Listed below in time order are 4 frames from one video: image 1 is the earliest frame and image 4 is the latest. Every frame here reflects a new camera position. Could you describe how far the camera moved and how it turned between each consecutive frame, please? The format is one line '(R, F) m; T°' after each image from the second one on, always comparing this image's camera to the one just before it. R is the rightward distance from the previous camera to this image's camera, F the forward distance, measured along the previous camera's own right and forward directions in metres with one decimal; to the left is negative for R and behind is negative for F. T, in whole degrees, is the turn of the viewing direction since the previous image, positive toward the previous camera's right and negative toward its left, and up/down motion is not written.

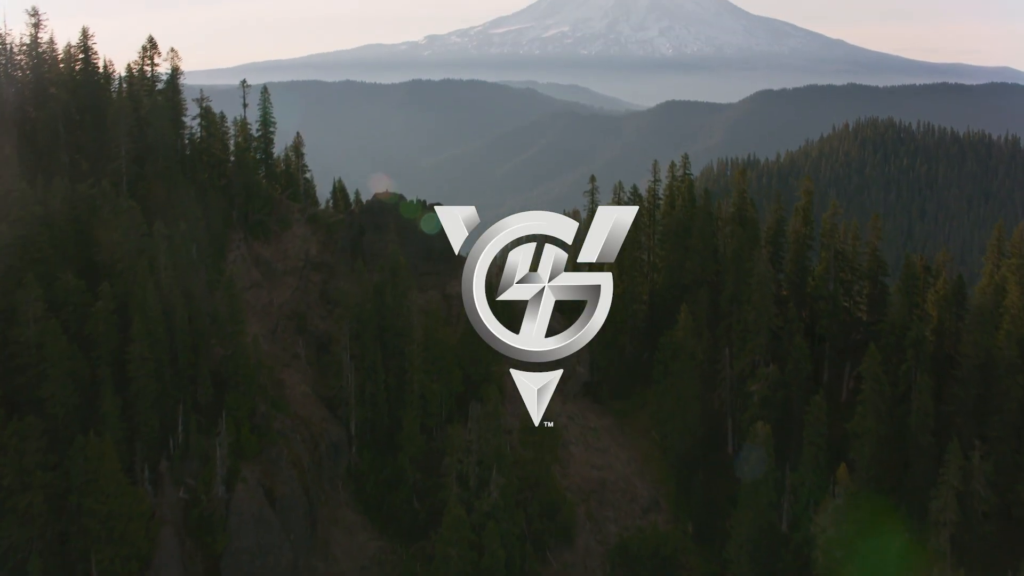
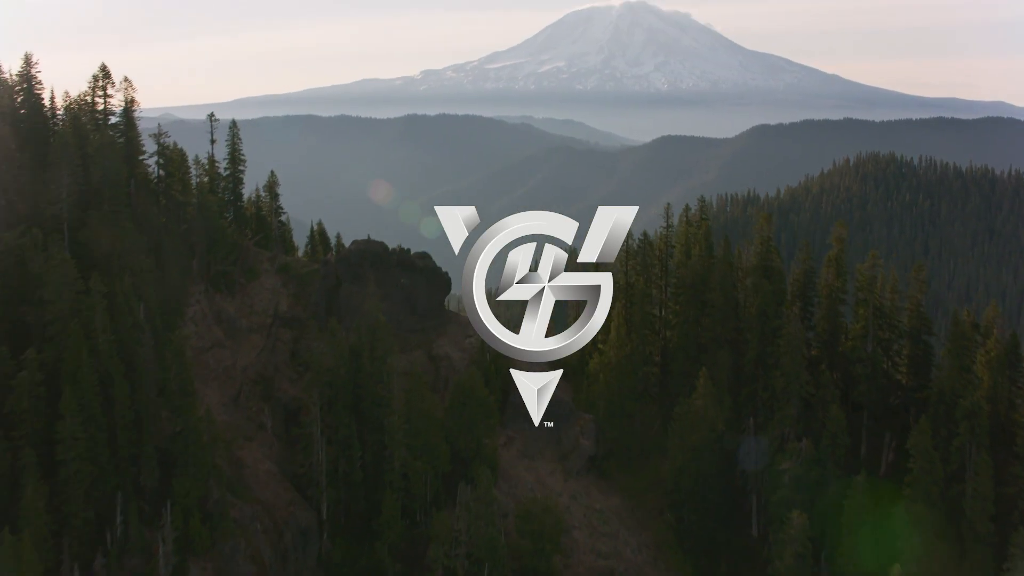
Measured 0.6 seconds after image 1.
(0.0, +4.7) m; 0°
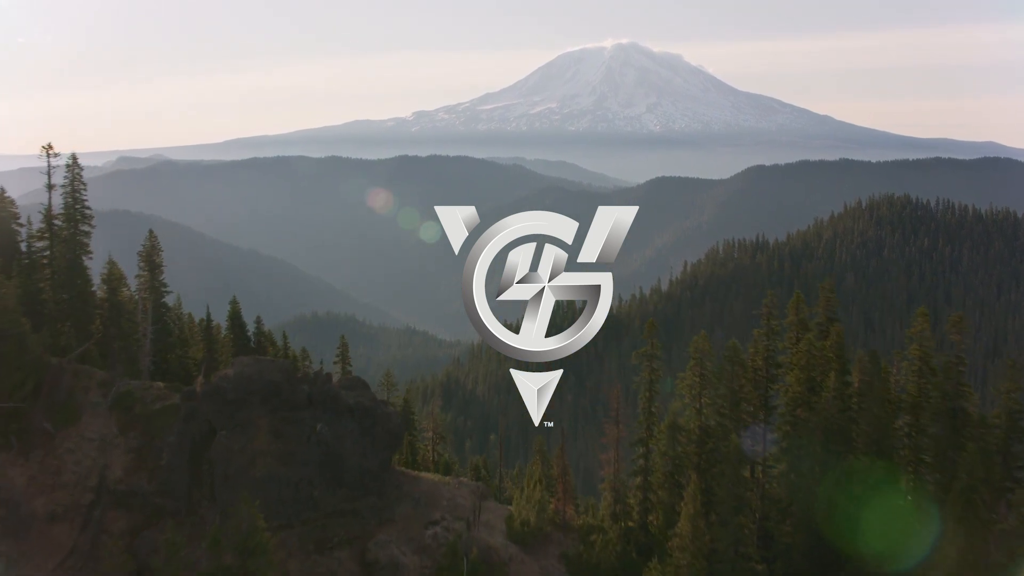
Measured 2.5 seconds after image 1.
(-0.1, +15.4) m; +1°
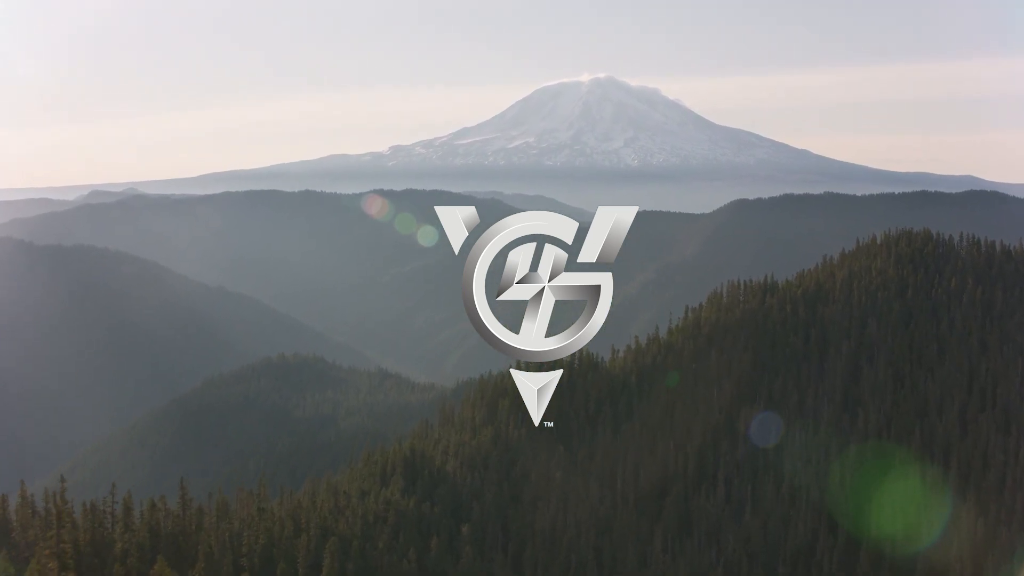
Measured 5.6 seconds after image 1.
(+0.1, +25.5) m; +2°
